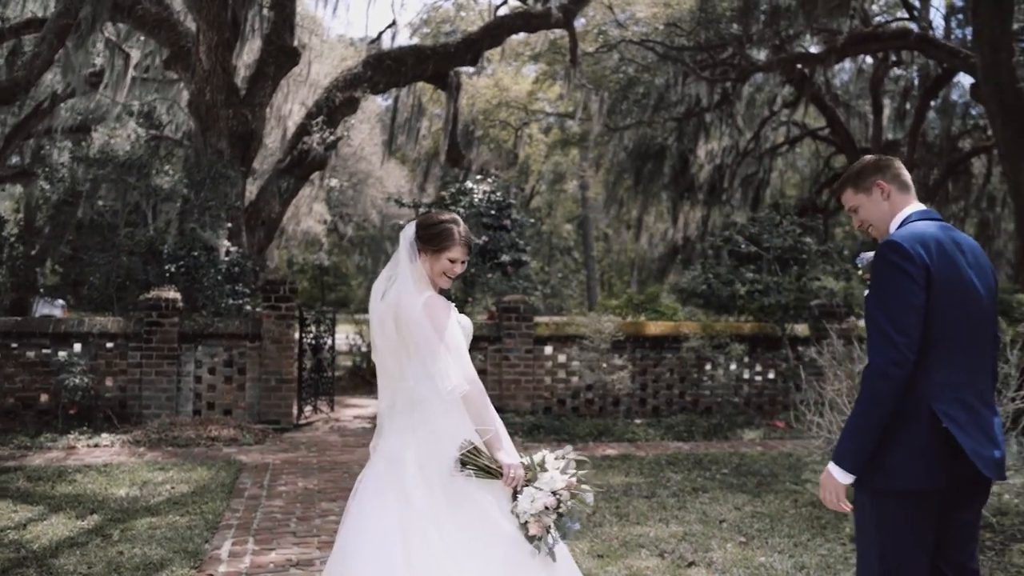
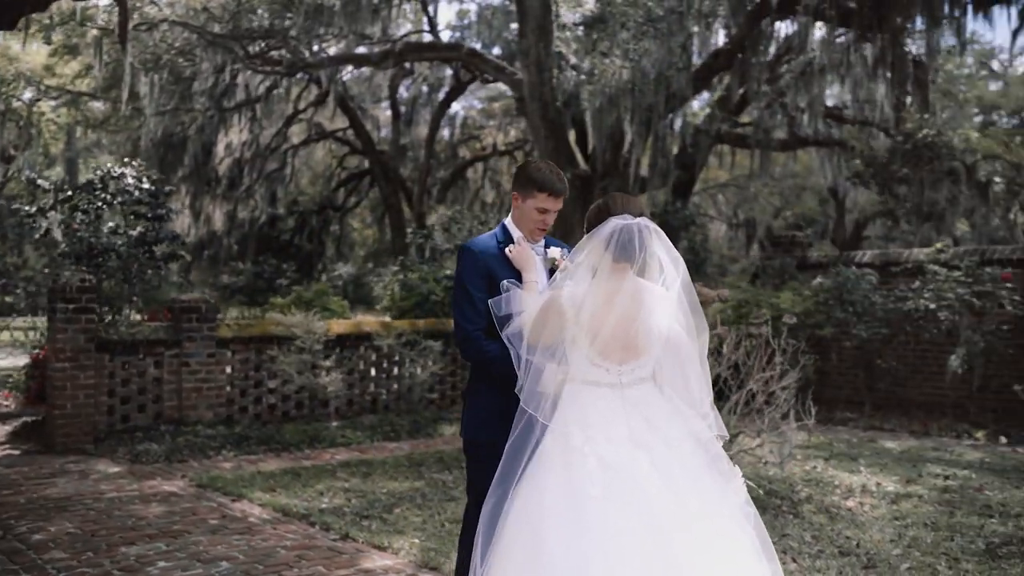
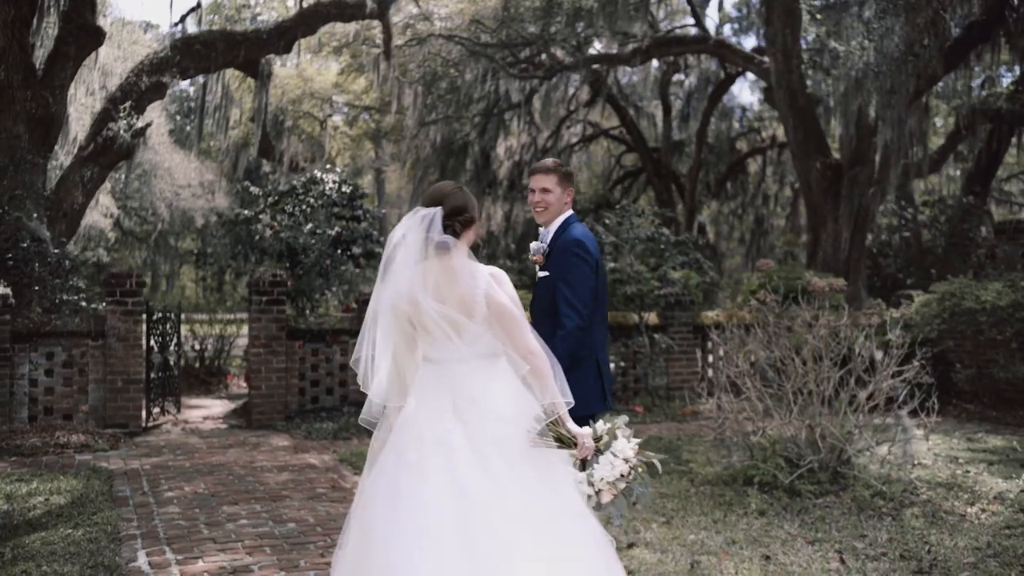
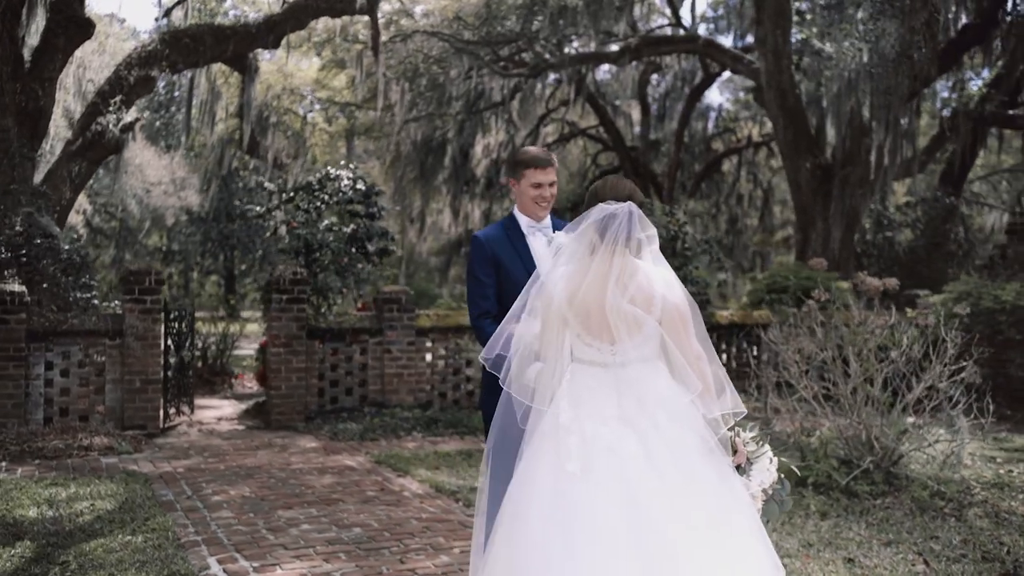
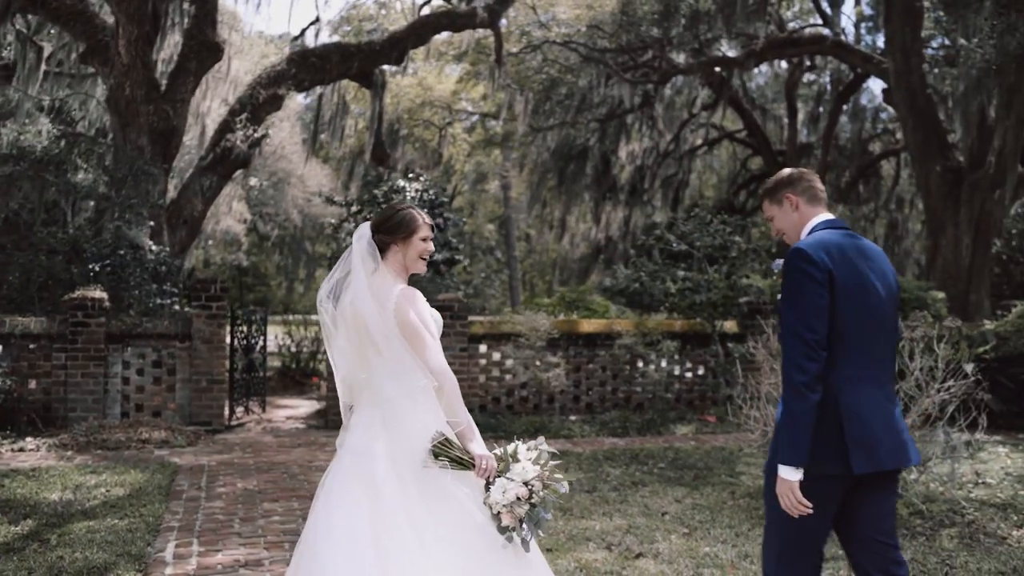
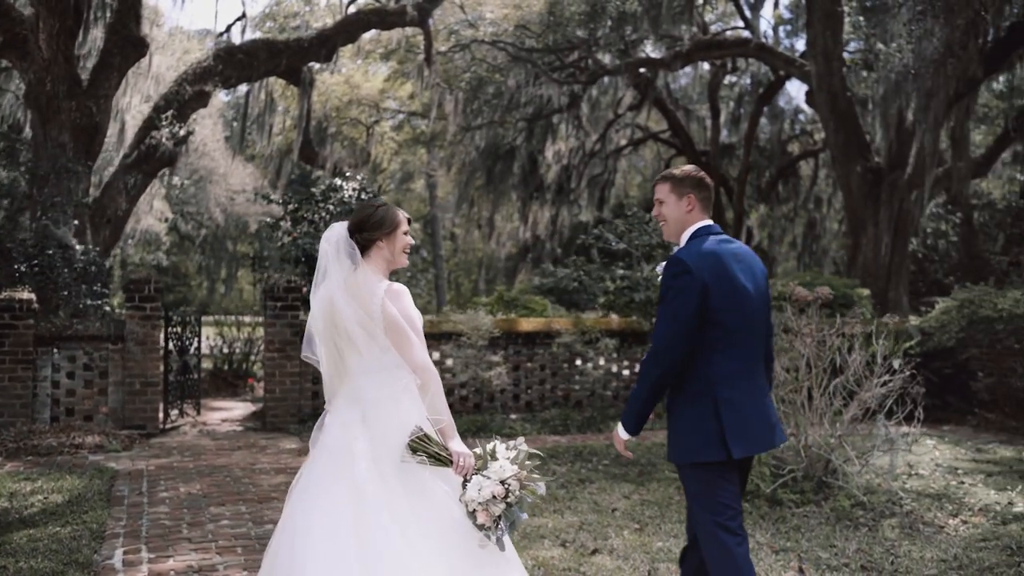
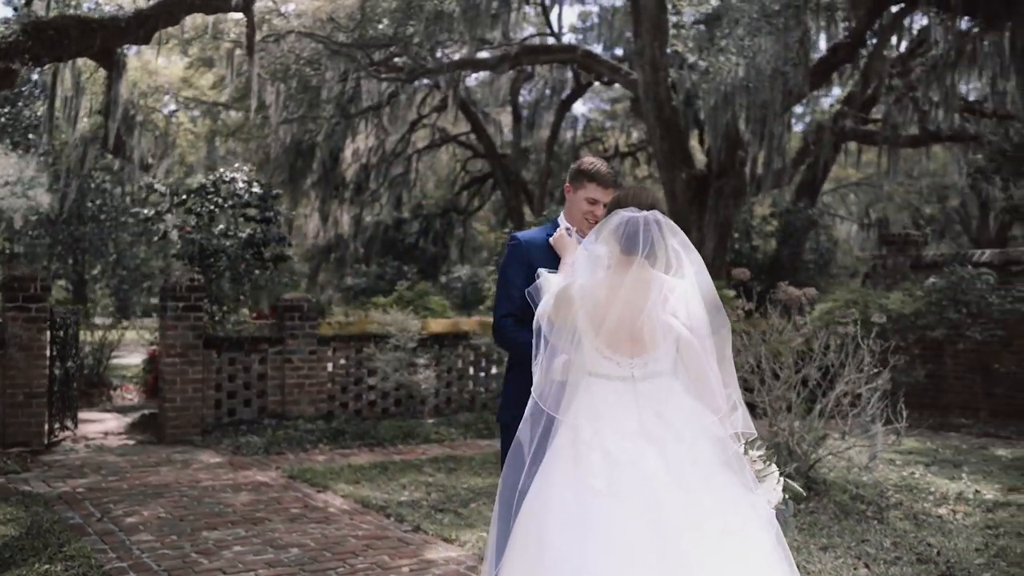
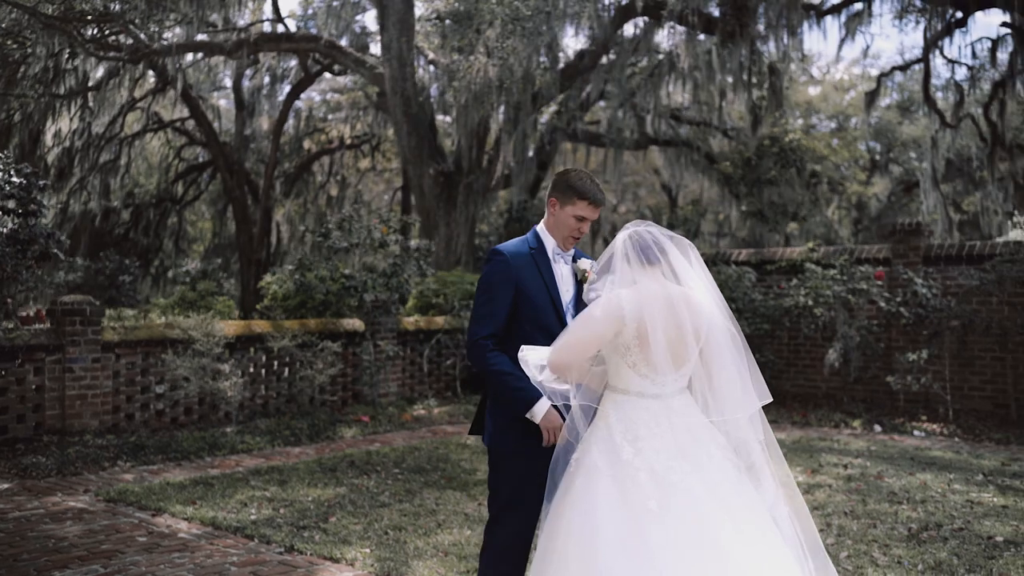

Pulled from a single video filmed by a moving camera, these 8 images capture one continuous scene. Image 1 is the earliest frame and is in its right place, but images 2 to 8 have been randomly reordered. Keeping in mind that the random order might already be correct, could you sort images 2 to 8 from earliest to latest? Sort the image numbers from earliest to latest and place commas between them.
5, 6, 3, 4, 7, 2, 8
